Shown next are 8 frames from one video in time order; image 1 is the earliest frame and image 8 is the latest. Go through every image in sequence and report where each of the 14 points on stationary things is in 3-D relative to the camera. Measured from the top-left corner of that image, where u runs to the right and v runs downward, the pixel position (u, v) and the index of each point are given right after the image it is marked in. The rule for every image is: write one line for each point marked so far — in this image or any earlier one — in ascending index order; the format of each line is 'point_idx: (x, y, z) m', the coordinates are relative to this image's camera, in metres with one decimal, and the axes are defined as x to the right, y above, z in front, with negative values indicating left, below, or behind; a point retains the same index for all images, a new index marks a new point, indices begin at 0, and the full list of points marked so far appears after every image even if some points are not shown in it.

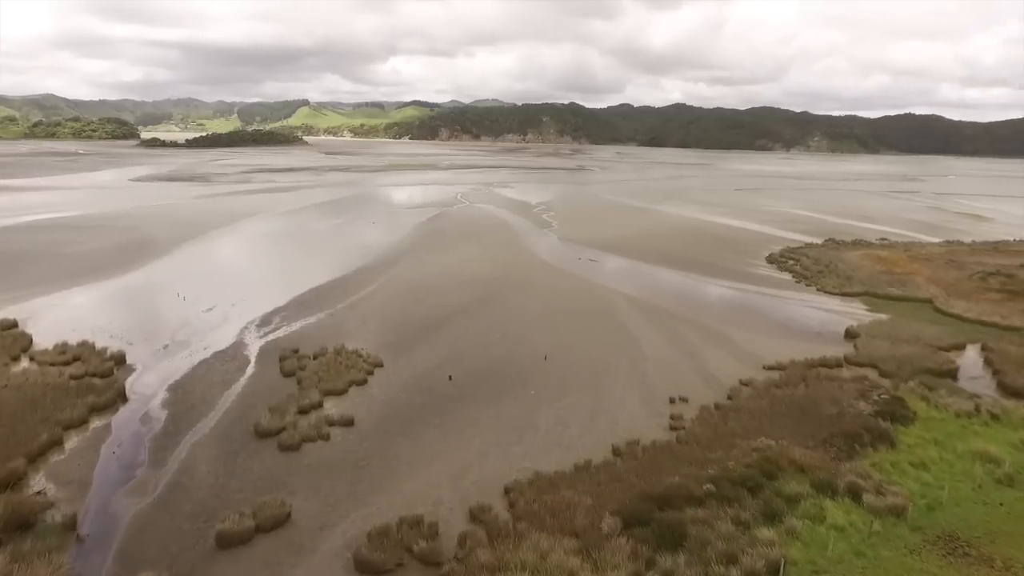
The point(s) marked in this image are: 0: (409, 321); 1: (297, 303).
0: (-2.3, -0.8, +13.9) m
1: (-5.2, -0.4, +15.2) m
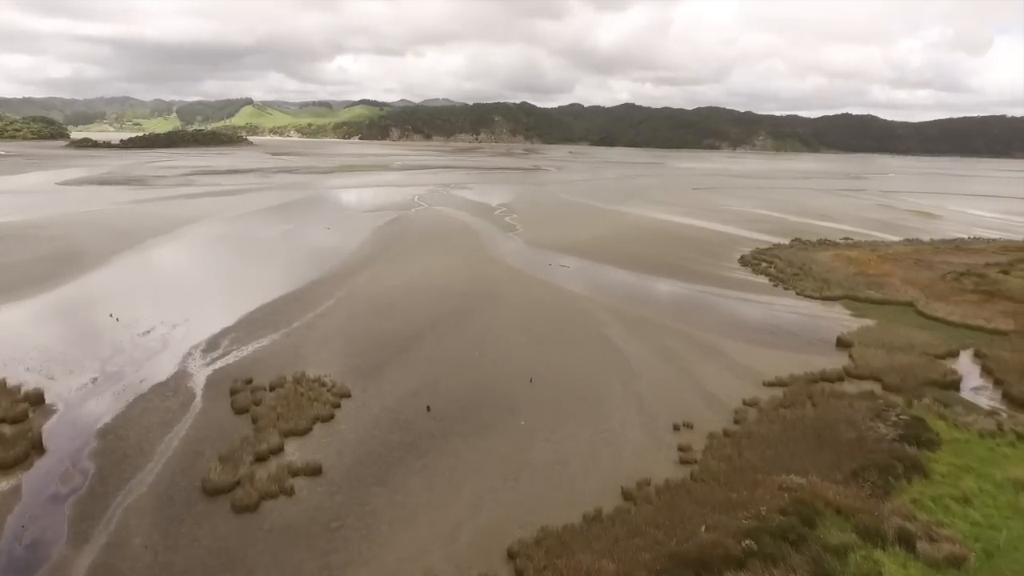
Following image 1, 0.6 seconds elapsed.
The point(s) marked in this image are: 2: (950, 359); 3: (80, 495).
0: (-2.7, -1.1, +12.6) m
1: (-5.8, -0.8, +13.7) m
2: (+8.7, -1.4, +12.4) m
3: (-4.9, -2.4, +7.1) m
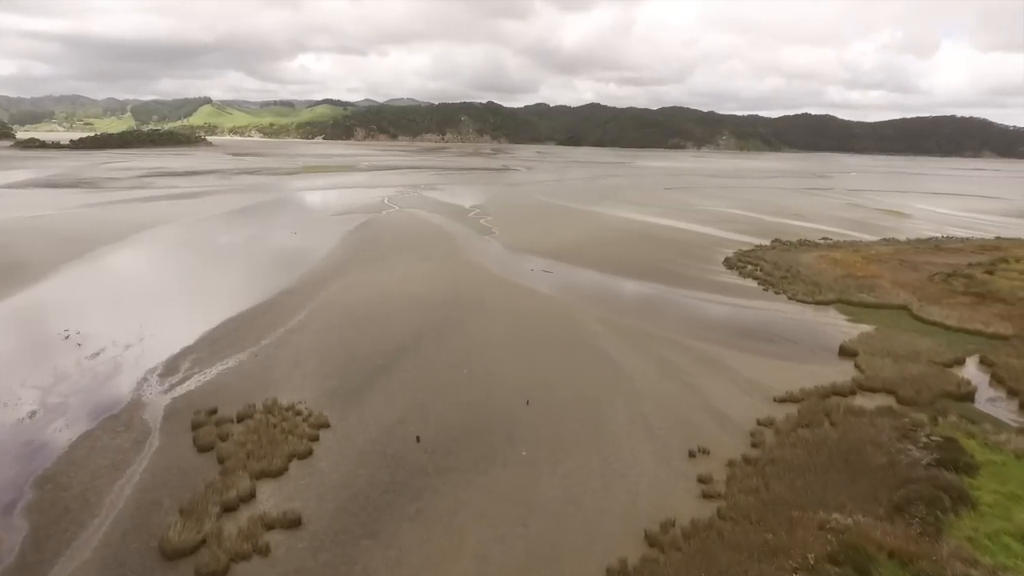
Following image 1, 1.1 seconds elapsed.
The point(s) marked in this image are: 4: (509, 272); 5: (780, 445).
0: (-2.9, -1.3, +11.6) m
1: (-6.0, -1.1, +12.5) m
2: (+8.5, -1.5, +11.9) m
3: (-4.8, -2.7, +6.0) m
4: (-0.1, +0.5, +20.0) m
5: (+3.7, -2.2, +8.6) m
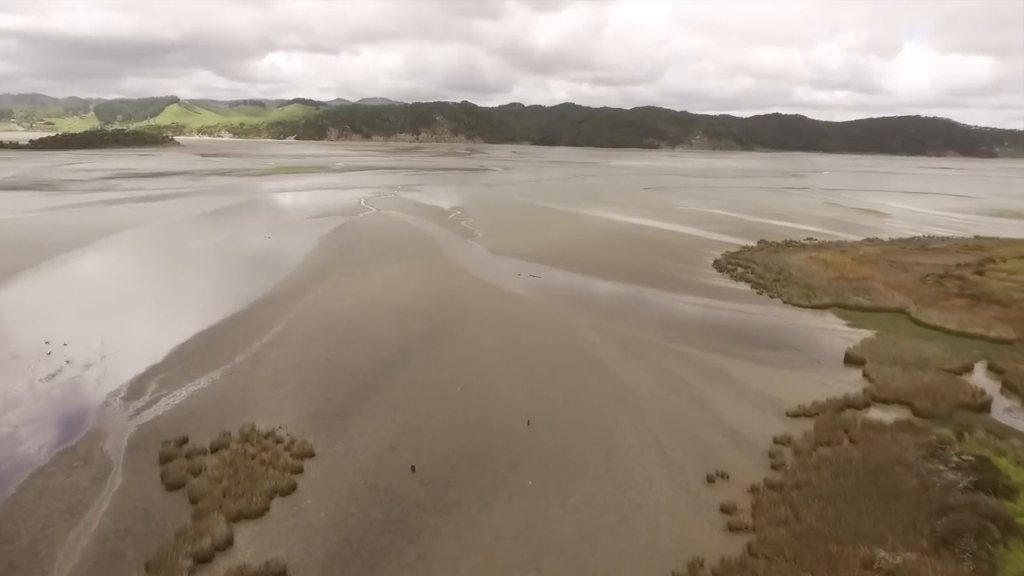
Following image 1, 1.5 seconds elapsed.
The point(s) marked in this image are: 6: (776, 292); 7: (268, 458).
0: (-3.0, -1.5, +10.8) m
1: (-6.1, -1.3, +11.5) m
2: (+8.4, -1.6, +11.5) m
3: (-4.6, -2.9, +5.1) m
4: (-0.5, +0.3, +19.3) m
5: (+3.8, -2.3, +8.1) m
6: (+7.4, -0.1, +17.5) m
7: (-3.1, -2.2, +7.9) m
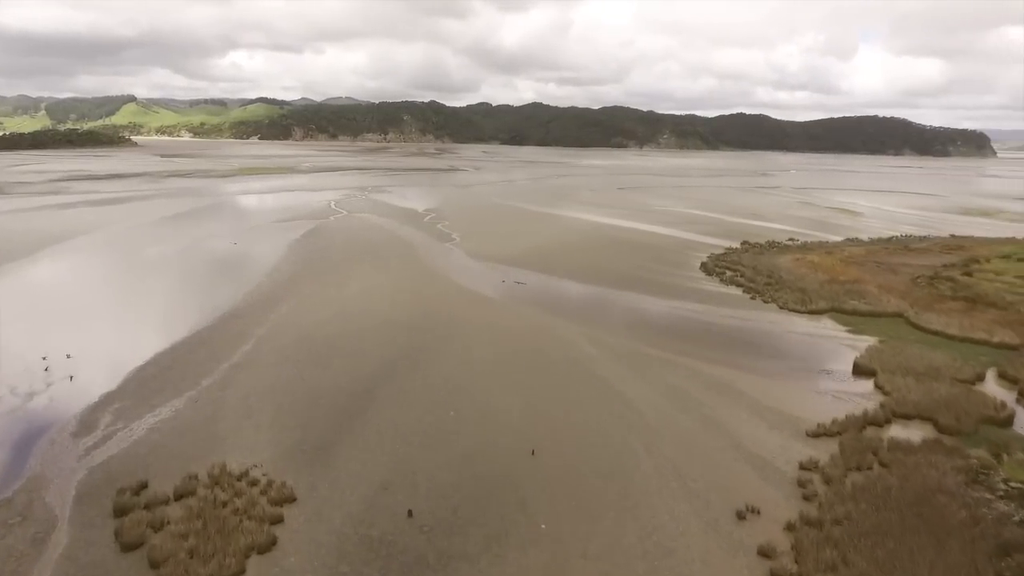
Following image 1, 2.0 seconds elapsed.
0: (-3.0, -1.8, +9.7) m
1: (-6.2, -1.6, +10.3) m
2: (+8.3, -1.7, +11.1) m
3: (-4.4, -3.1, +4.0) m
4: (-1.0, +0.1, +18.4) m
5: (+3.8, -2.5, +7.4) m
6: (+7.0, -0.2, +17.0) m
7: (-3.0, -2.4, +6.9) m
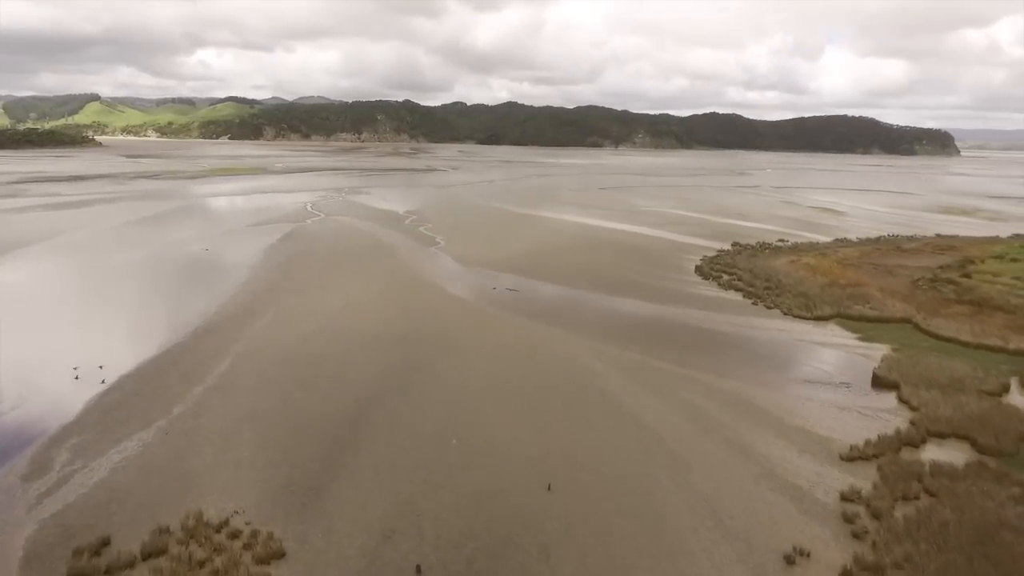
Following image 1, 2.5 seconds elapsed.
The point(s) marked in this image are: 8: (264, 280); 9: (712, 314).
0: (-2.9, -2.0, +8.8) m
1: (-6.1, -1.8, +9.3) m
2: (+8.4, -1.8, +10.5) m
3: (-4.0, -3.4, +3.0) m
4: (-1.2, -0.1, +17.5) m
5: (+4.1, -2.6, +6.7) m
6: (+6.8, -0.4, +16.4) m
7: (-2.8, -2.6, +6.0) m
8: (-7.1, +0.2, +17.7) m
9: (+5.0, -0.6, +15.8) m
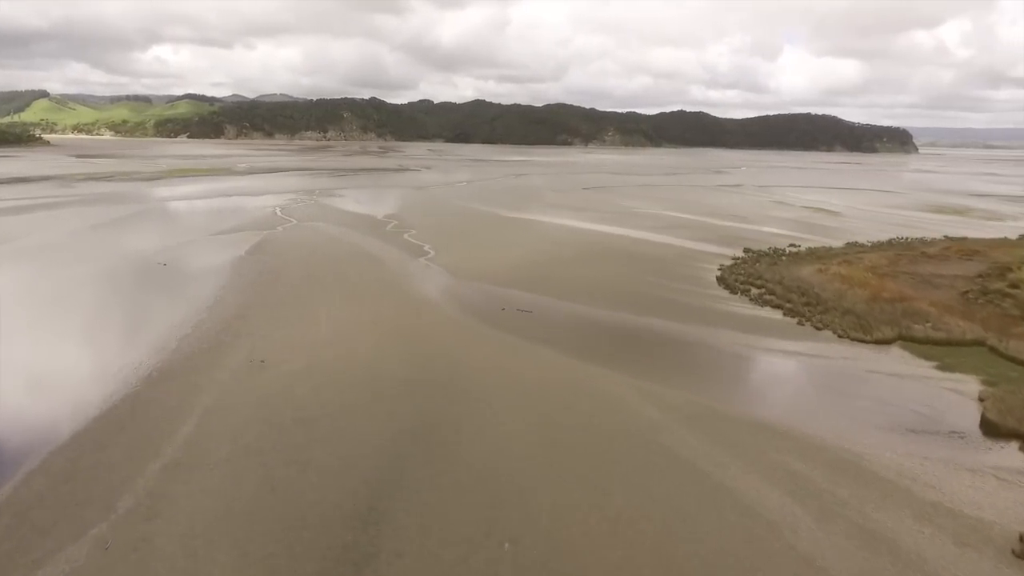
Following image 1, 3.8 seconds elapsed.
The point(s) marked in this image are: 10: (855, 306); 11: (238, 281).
0: (-2.2, -2.6, +6.4) m
1: (-5.4, -2.4, +6.7) m
2: (+9.0, -2.2, +8.8) m
3: (-3.0, -4.0, +0.6) m
4: (-0.9, -0.6, +15.2) m
5: (+4.9, -3.1, +4.7) m
6: (+7.2, -0.8, +14.6) m
7: (-1.9, -3.2, +3.6) m
8: (-6.8, -0.4, +15.2) m
9: (+5.4, -1.1, +13.8) m
10: (+8.5, -0.4, +15.4) m
11: (-7.6, +0.1, +17.5) m
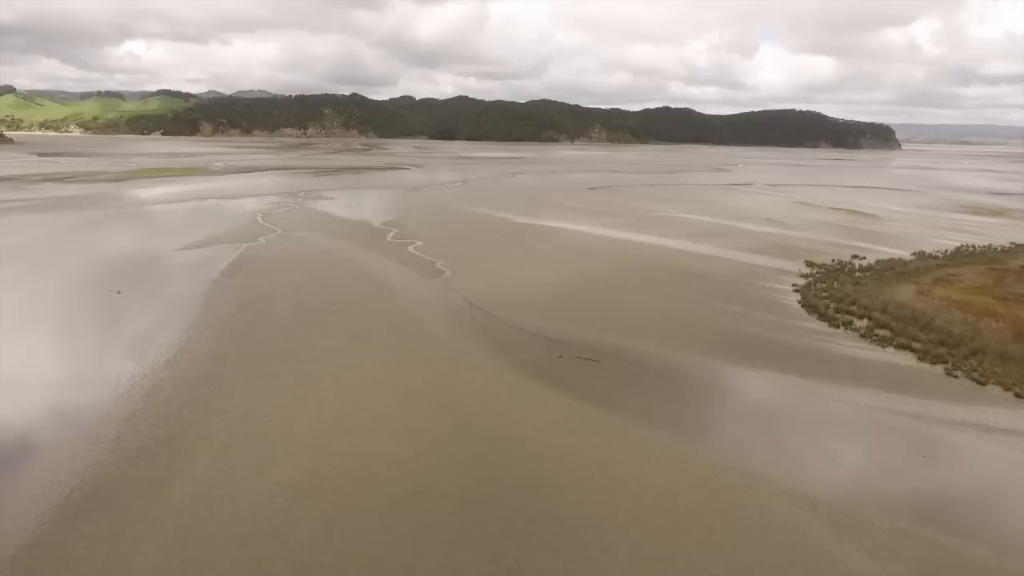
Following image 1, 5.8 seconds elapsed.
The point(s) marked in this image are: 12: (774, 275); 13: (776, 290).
0: (-0.8, -3.4, +2.9) m
1: (-4.0, -3.3, +3.1) m
2: (+10.3, -3.0, +5.5) m
3: (-1.4, -4.9, -3.0) m
4: (+0.2, -1.4, +11.6) m
5: (+6.4, -3.9, +1.3) m
6: (+8.3, -1.5, +11.2) m
7: (-0.4, -4.0, +0.1) m
8: (-5.7, -1.2, +11.4) m
9: (+6.6, -1.8, +10.4) m
10: (+9.6, -1.1, +12.1) m
11: (-6.6, -0.7, +13.8) m
12: (+7.8, +0.4, +18.6) m
13: (+7.2, 0.0, +17.3) m
